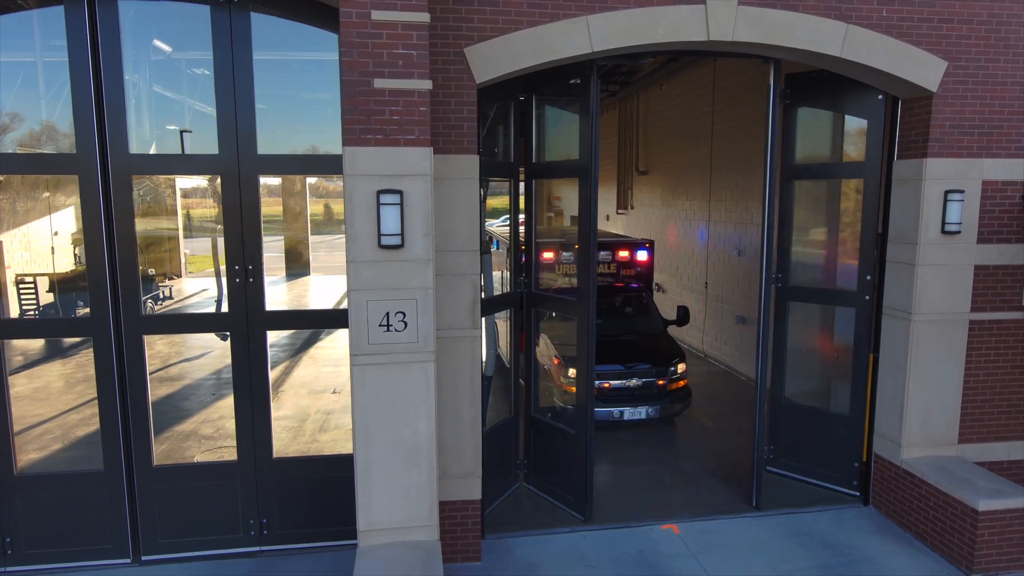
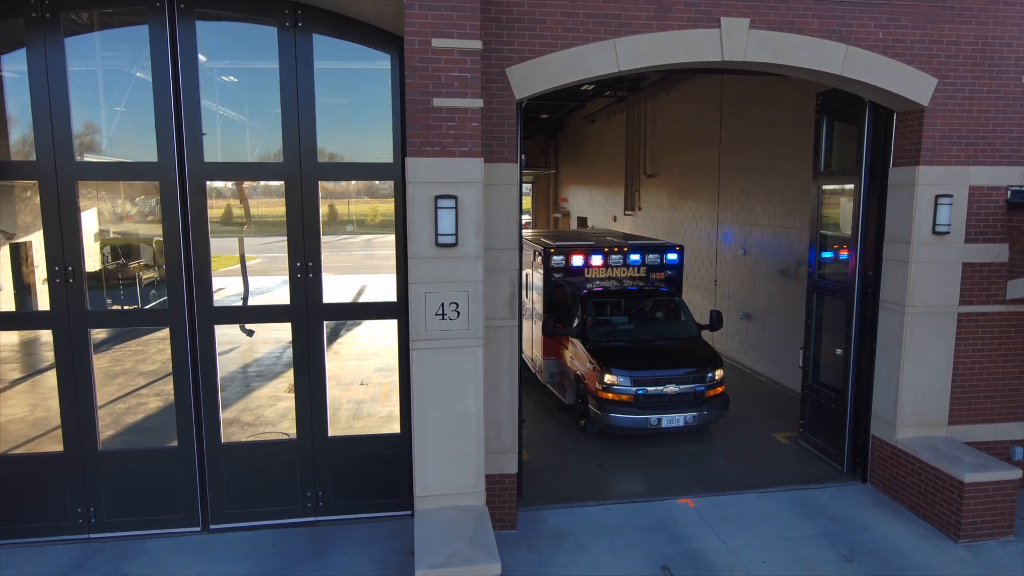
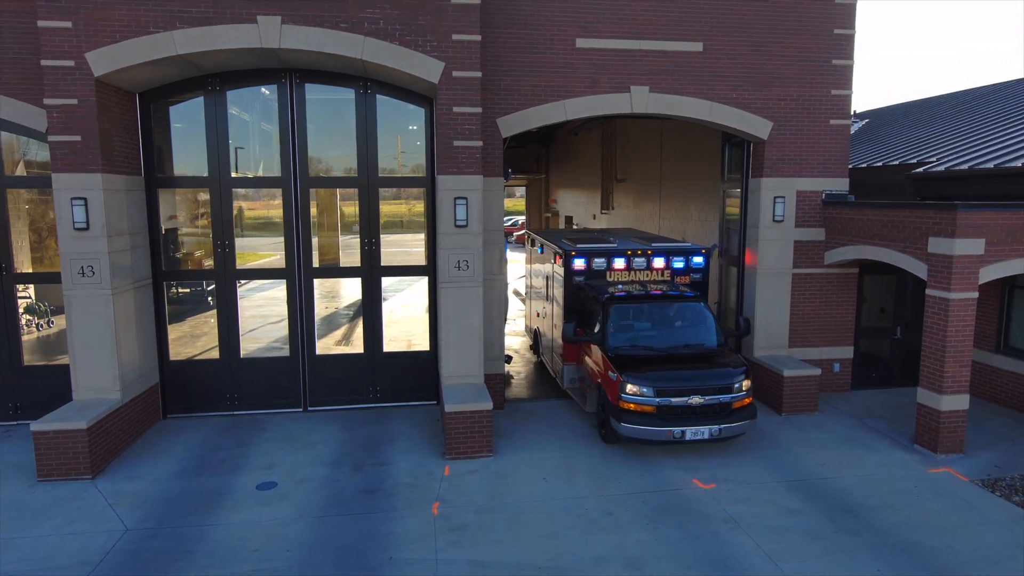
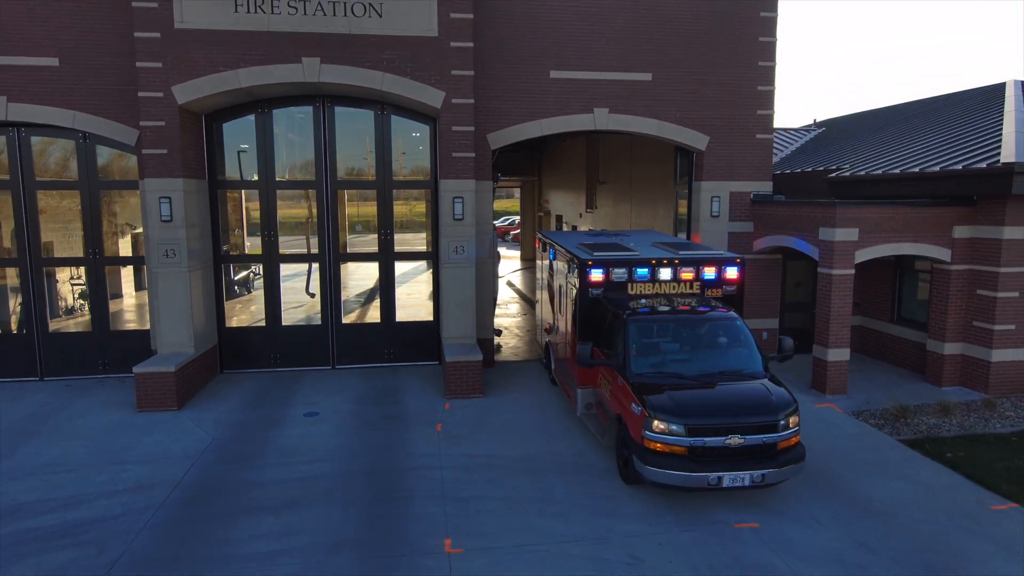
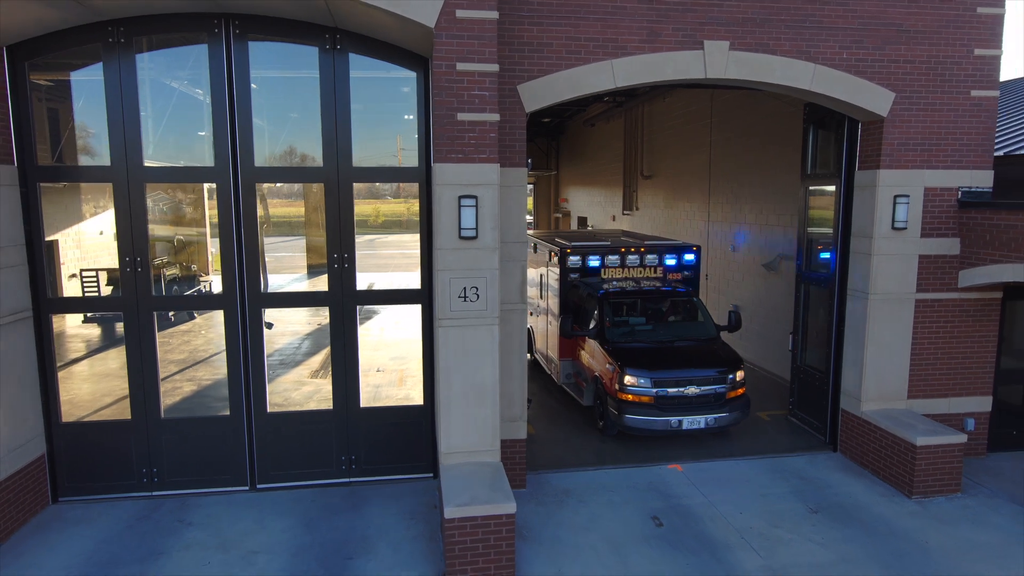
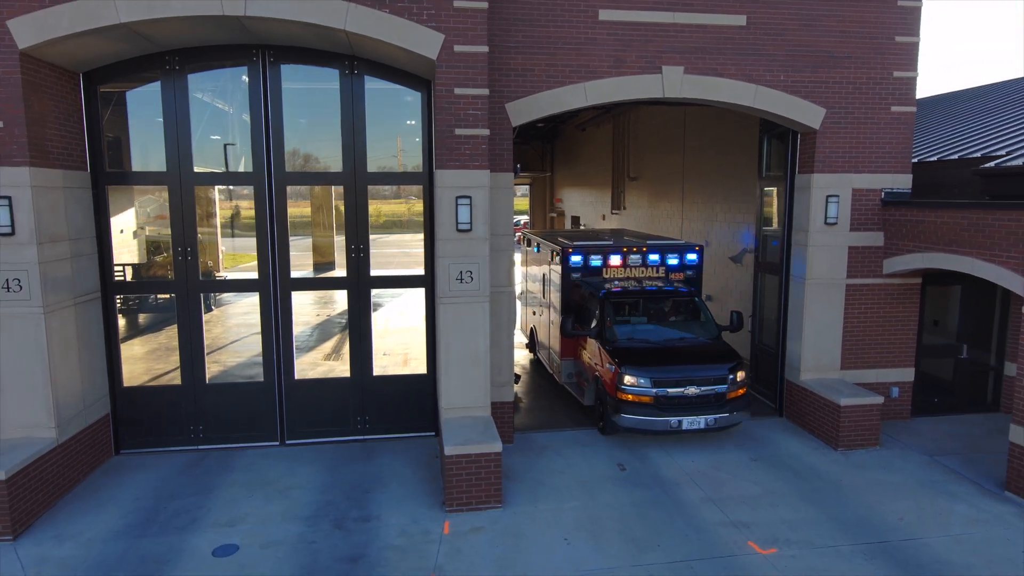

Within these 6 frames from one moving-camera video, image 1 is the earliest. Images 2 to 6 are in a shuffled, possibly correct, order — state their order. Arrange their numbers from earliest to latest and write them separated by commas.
2, 5, 6, 3, 4
